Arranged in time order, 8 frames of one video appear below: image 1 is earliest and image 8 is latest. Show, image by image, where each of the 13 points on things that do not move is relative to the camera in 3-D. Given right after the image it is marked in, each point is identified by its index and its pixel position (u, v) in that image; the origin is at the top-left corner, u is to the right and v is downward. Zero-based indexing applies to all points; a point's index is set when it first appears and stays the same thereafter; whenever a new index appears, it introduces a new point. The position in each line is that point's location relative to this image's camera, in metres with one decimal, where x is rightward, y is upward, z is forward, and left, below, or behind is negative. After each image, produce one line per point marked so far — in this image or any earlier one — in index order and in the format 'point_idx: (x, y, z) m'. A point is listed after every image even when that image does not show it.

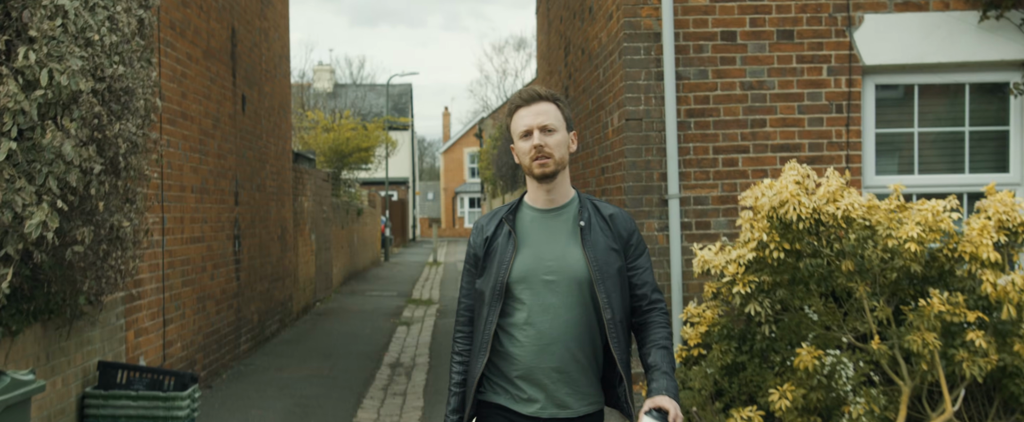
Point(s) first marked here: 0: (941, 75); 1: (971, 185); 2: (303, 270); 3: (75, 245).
0: (+2.9, +0.9, +5.5) m
1: (+3.2, +0.2, +5.5) m
2: (-3.0, -0.8, +11.5) m
3: (-2.0, -0.2, +3.7) m
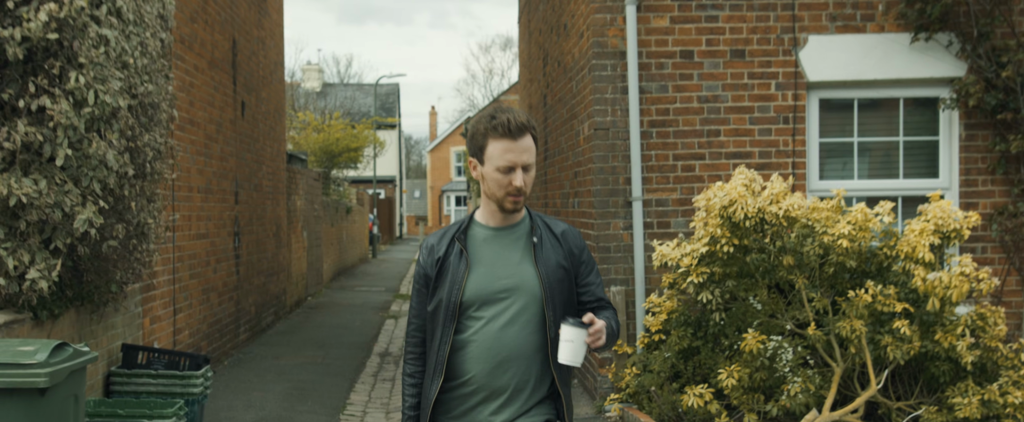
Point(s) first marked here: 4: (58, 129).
0: (+2.8, +0.9, +6.1) m
1: (+3.0, +0.2, +6.1) m
2: (-3.2, -0.8, +12.0) m
3: (-2.1, -0.2, +4.3) m
4: (-2.1, +0.4, +3.9) m
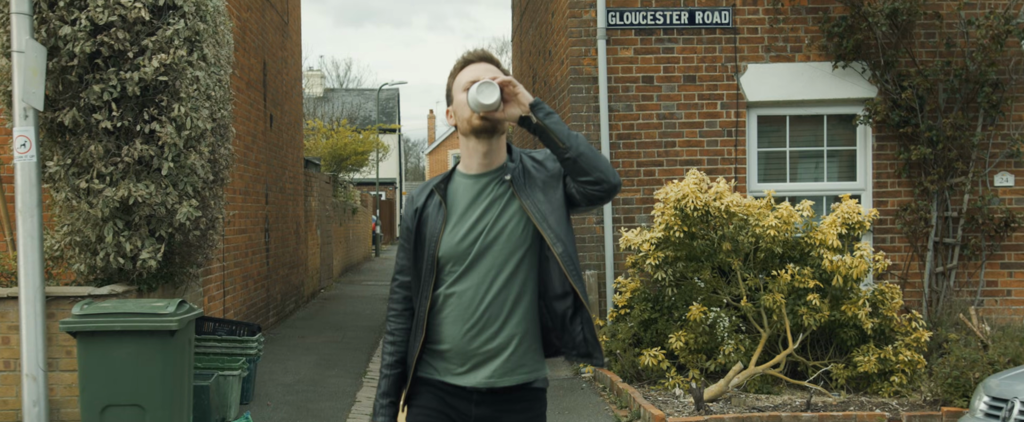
0: (+2.7, +1.0, +7.4) m
1: (+2.9, +0.2, +7.4) m
2: (-3.3, -0.8, +13.3) m
3: (-2.2, -0.1, +5.6) m
4: (-2.2, +0.4, +5.2) m
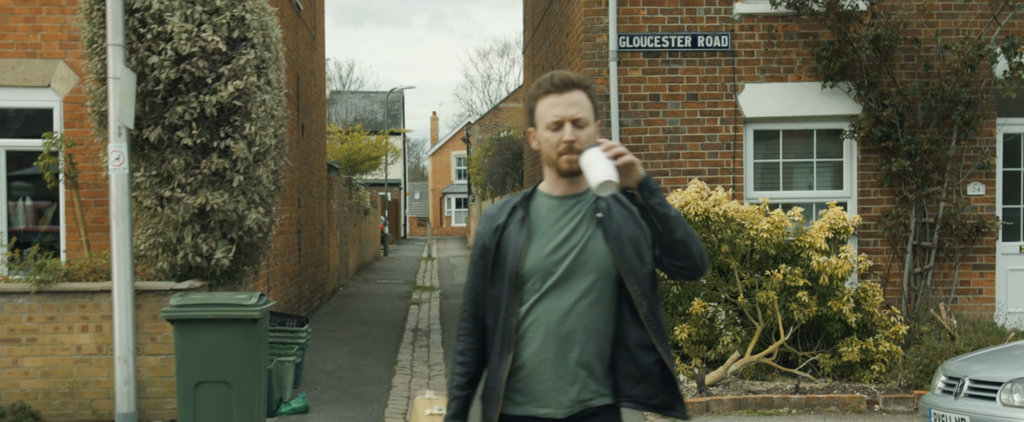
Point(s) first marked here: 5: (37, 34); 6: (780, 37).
0: (+2.9, +0.9, +8.2) m
1: (+3.1, +0.1, +8.2) m
2: (-3.1, -0.8, +14.0) m
3: (-2.0, -0.2, +6.3) m
4: (-2.0, +0.4, +5.9) m
5: (-4.1, +1.5, +7.0) m
6: (+2.7, +1.8, +8.1) m
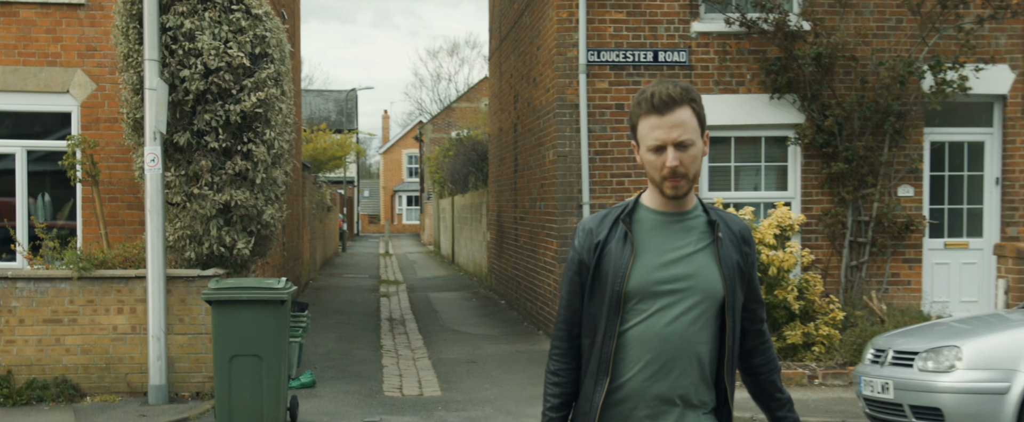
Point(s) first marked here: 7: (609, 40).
0: (+2.7, +0.9, +9.2) m
1: (+2.9, +0.2, +9.2) m
2: (-3.8, -0.7, +14.6) m
3: (-2.1, -0.1, +7.0) m
4: (-2.1, +0.4, +6.6) m
5: (-4.3, +1.6, +7.5) m
6: (+2.5, +1.8, +9.1) m
7: (+1.1, +1.9, +8.8) m
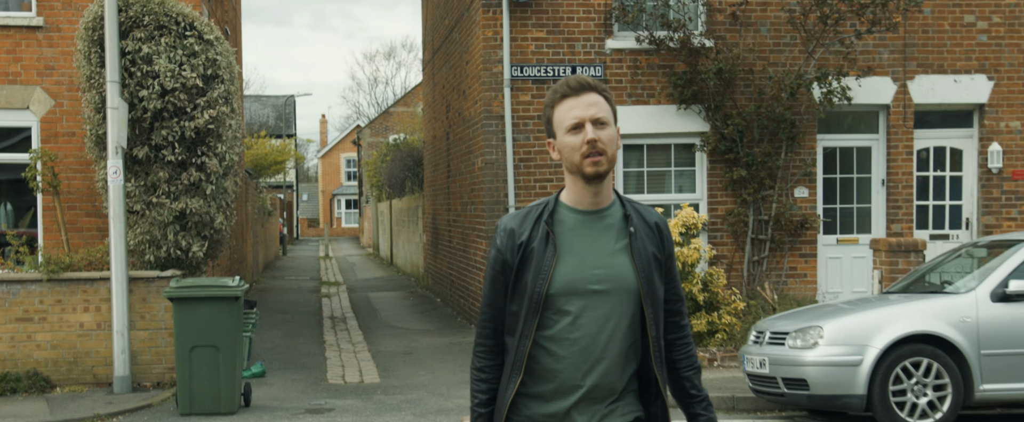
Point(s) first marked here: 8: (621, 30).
0: (+1.8, +0.9, +10.3) m
1: (+2.0, +0.1, +10.3) m
2: (-5.0, -0.8, +15.2) m
3: (-2.8, -0.2, +7.7) m
4: (-2.7, +0.3, +7.3) m
5: (-5.0, +1.5, +8.1) m
6: (+1.6, +1.8, +10.1) m
7: (+0.2, +1.9, +9.7) m
8: (+1.3, +2.2, +9.9) m
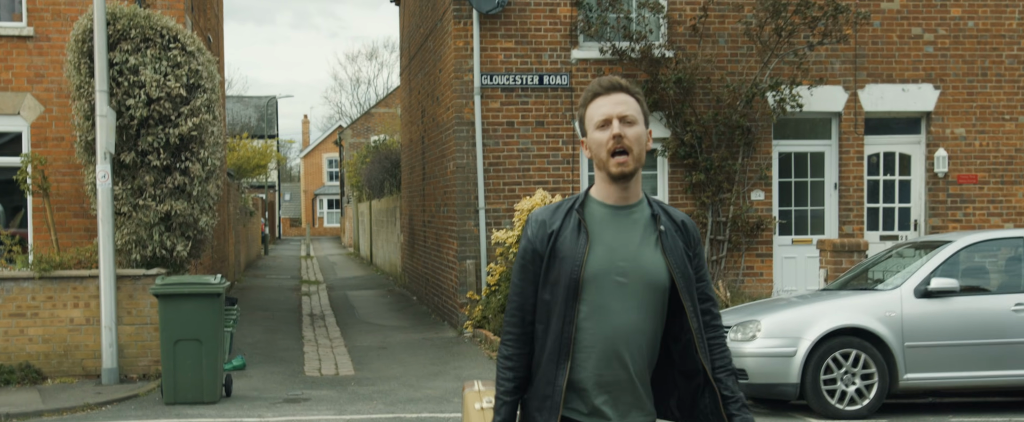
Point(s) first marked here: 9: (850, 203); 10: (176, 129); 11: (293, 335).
0: (+1.4, +0.9, +10.8) m
1: (+1.6, +0.1, +10.9) m
2: (-5.5, -0.9, +15.6) m
3: (-3.1, -0.2, +8.1) m
4: (-3.1, +0.3, +7.7) m
5: (-5.3, +1.5, +8.5) m
6: (+1.2, +1.7, +10.6) m
7: (-0.1, +1.9, +10.2) m
8: (+1.0, +2.2, +10.5) m
9: (+4.6, +0.1, +10.9) m
10: (-3.2, +0.8, +7.6) m
11: (-2.9, -1.7, +10.7) m
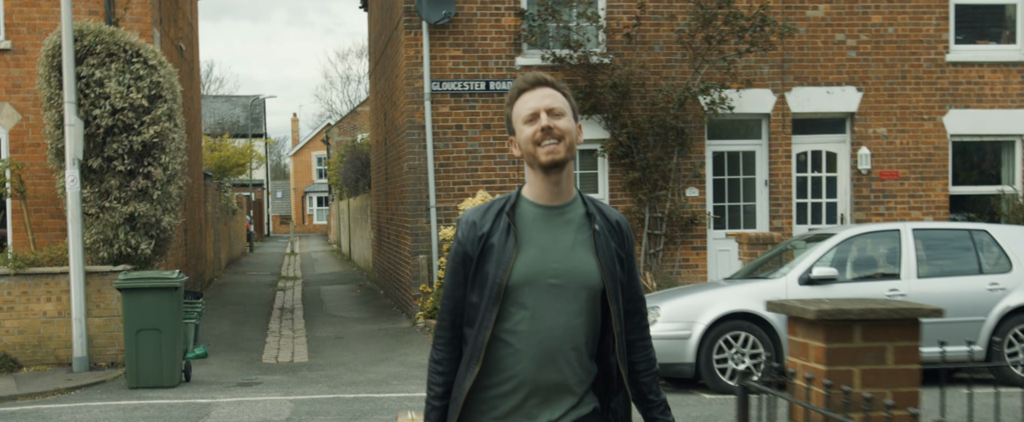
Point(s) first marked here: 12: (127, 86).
0: (+0.7, +0.9, +11.5) m
1: (+1.0, +0.2, +11.6) m
2: (-6.2, -0.8, +16.3) m
3: (-3.8, -0.2, +8.9) m
4: (-3.7, +0.3, +8.5) m
5: (-6.0, +1.5, +9.2) m
6: (+0.5, +1.8, +11.4) m
7: (-0.9, +1.9, +11.0) m
8: (+0.3, +2.3, +11.2) m
9: (+3.9, +0.2, +11.6) m
10: (-3.9, +0.8, +8.4) m
11: (-3.6, -1.6, +11.4) m
12: (-4.0, +1.3, +8.3) m
